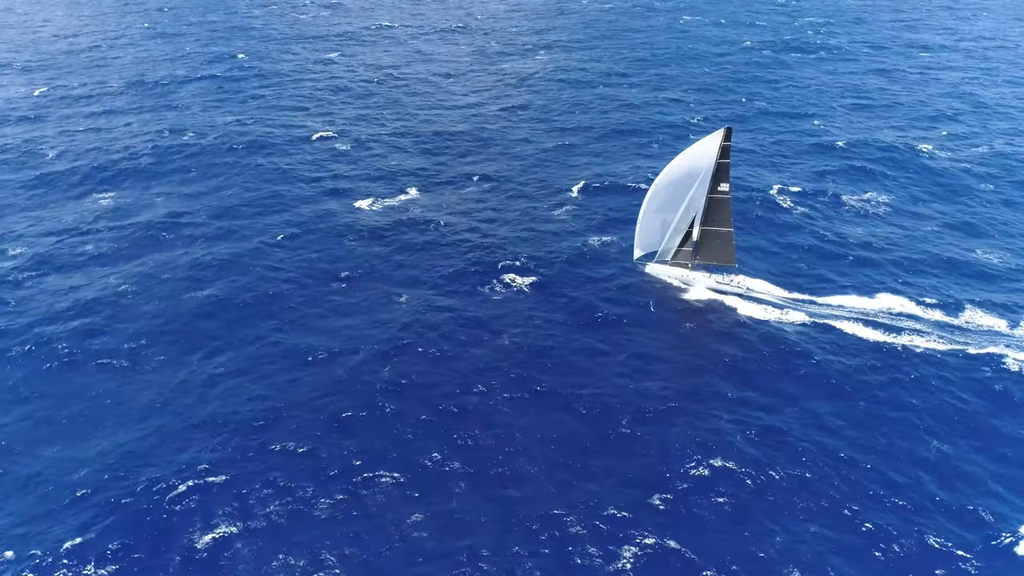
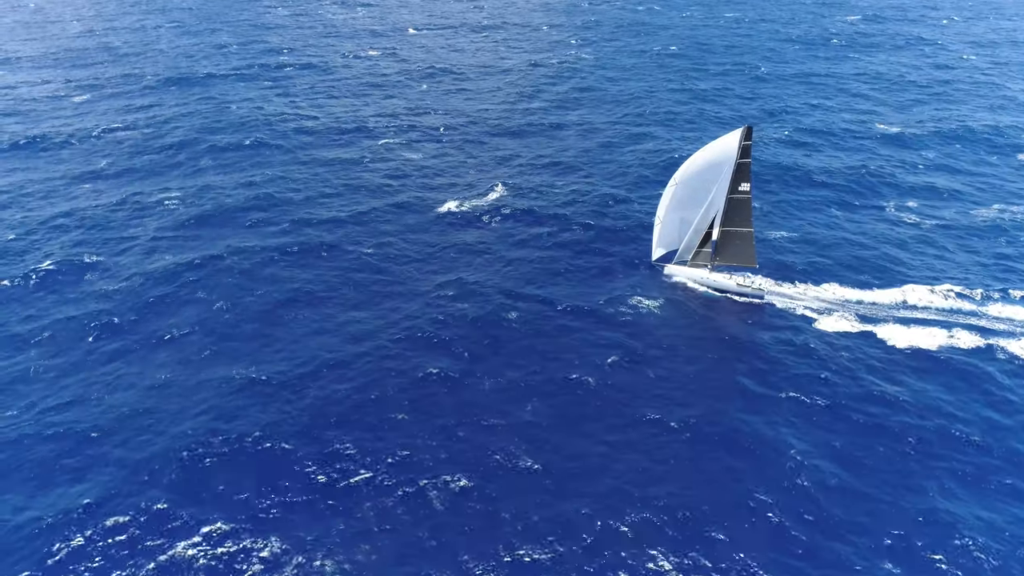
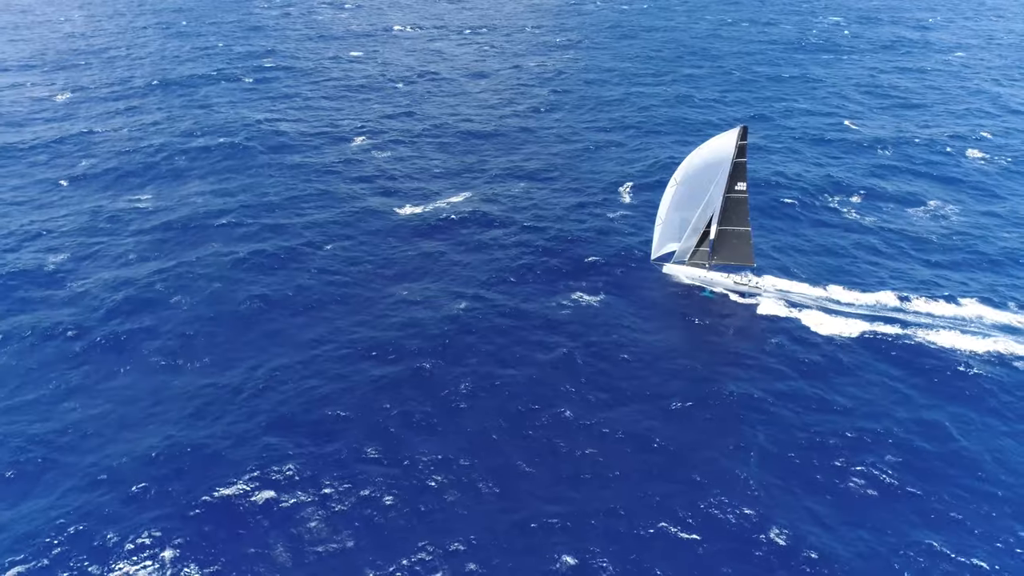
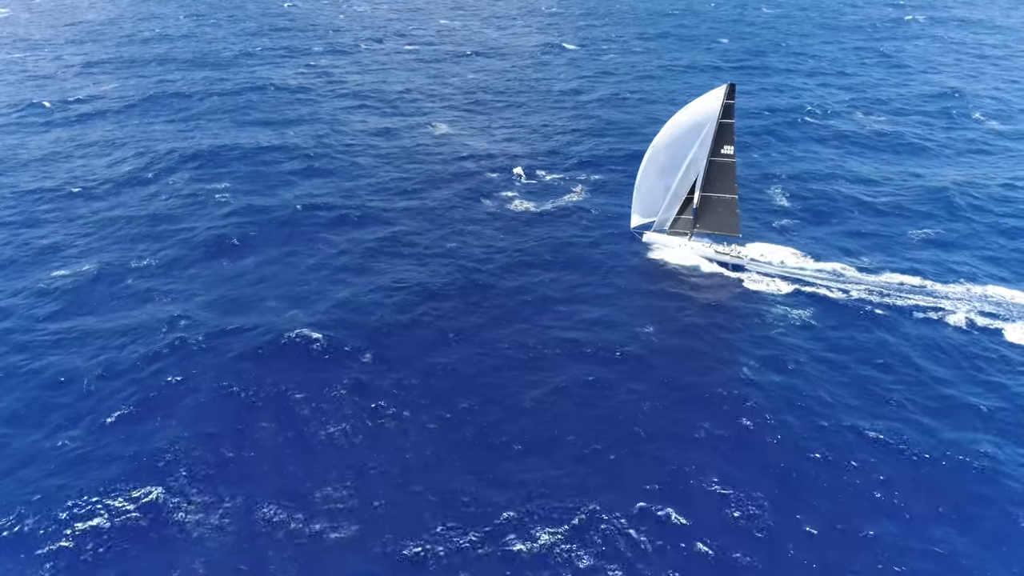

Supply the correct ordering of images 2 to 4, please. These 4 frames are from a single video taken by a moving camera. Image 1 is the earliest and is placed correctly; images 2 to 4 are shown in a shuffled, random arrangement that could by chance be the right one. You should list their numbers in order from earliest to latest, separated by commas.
3, 2, 4
